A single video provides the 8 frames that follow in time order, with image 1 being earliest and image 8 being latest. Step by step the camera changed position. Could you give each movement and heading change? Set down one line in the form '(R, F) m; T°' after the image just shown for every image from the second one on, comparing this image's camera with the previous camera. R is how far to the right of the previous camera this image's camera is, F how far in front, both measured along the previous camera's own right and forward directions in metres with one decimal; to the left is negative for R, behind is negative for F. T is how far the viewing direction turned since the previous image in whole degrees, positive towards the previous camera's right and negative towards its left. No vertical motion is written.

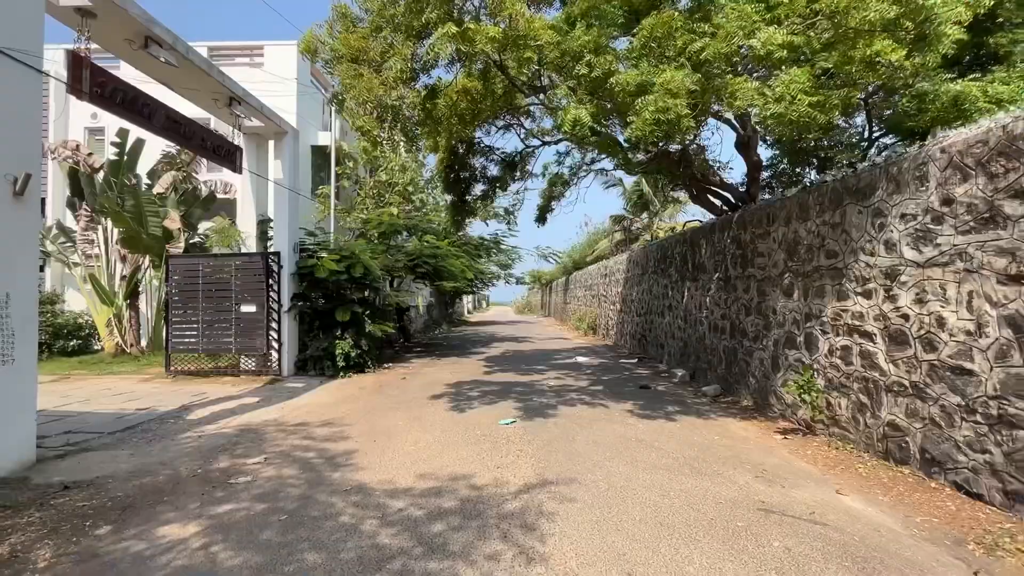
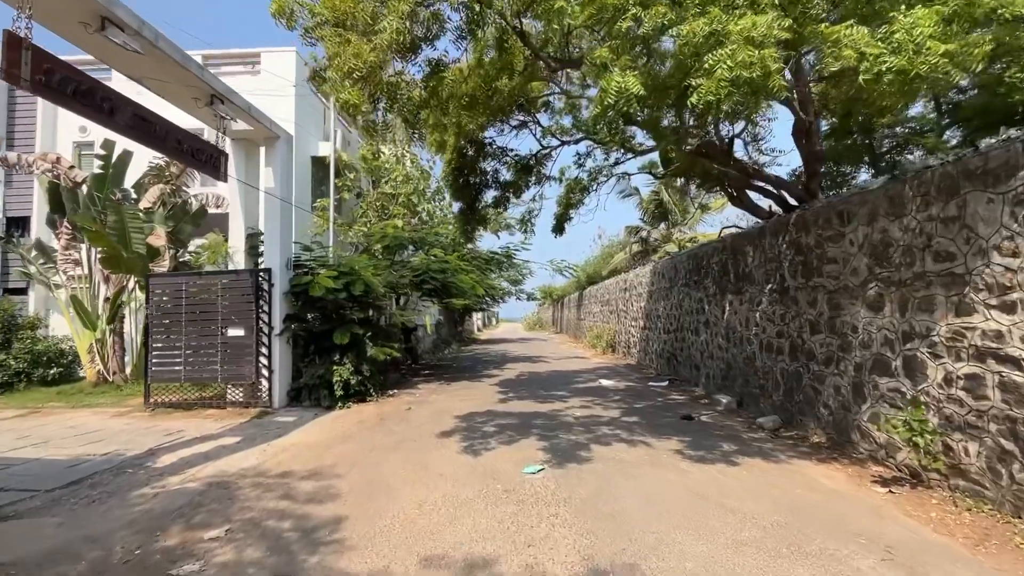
(-0.2, +1.2) m; -1°
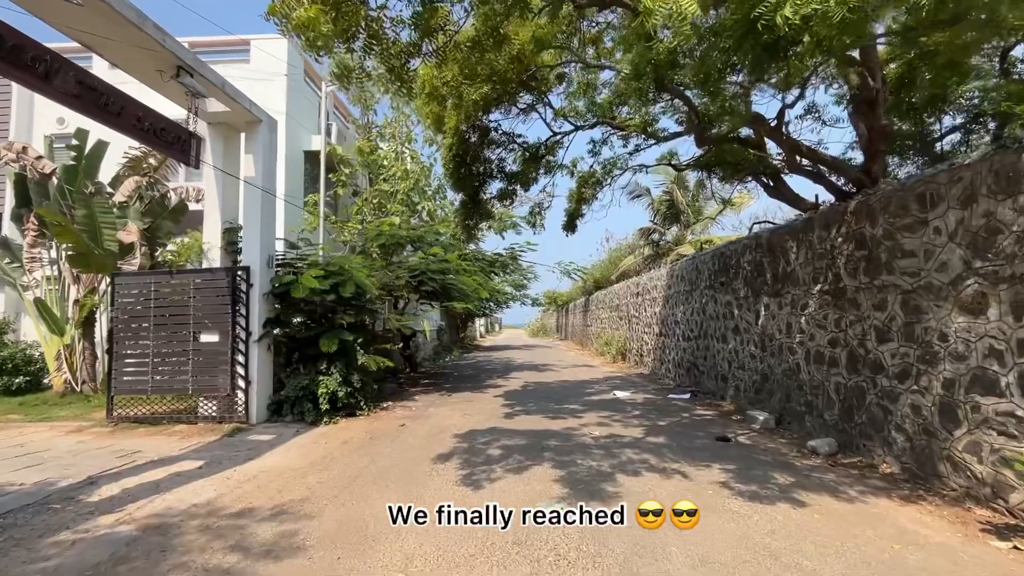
(-0.1, +1.1) m; 0°
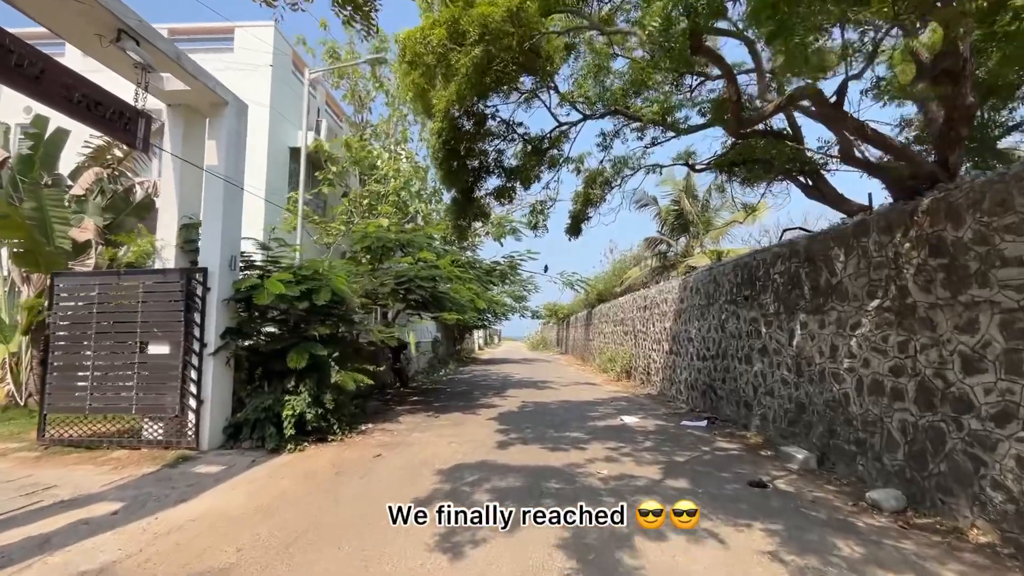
(+0.1, +1.2) m; 0°
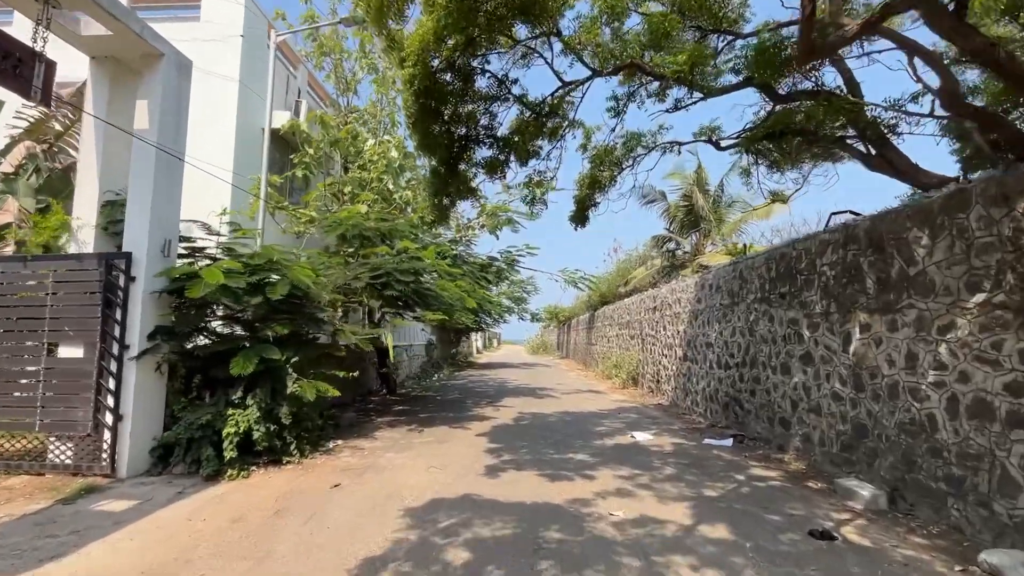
(+0.1, +1.4) m; 0°
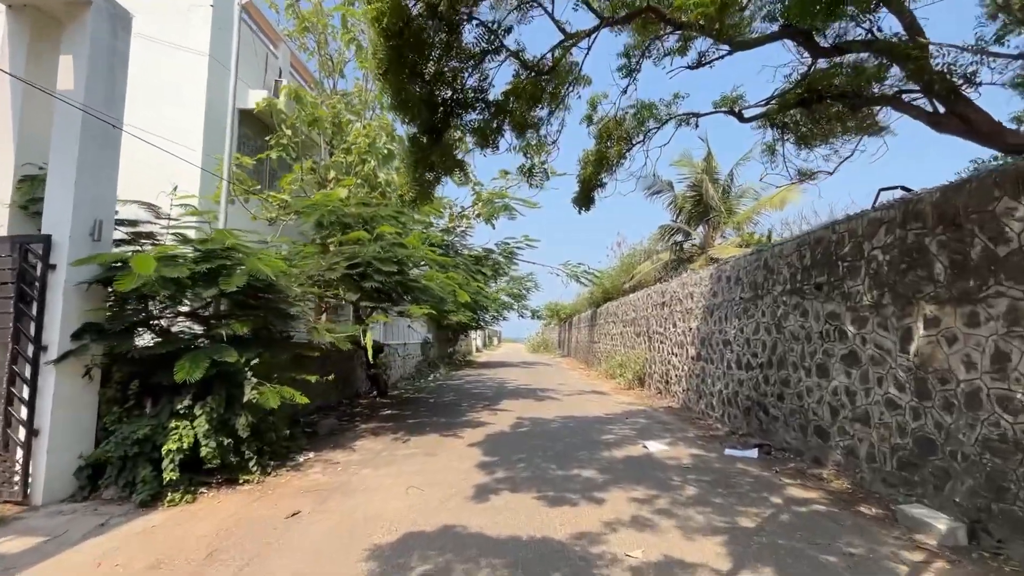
(+0.1, +1.0) m; 0°
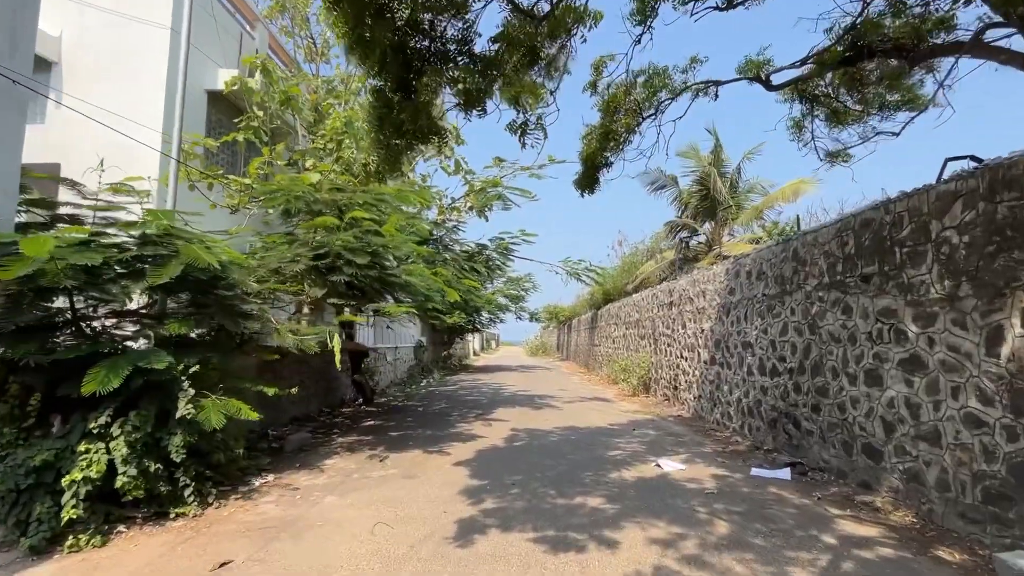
(+0.1, +1.0) m; 0°
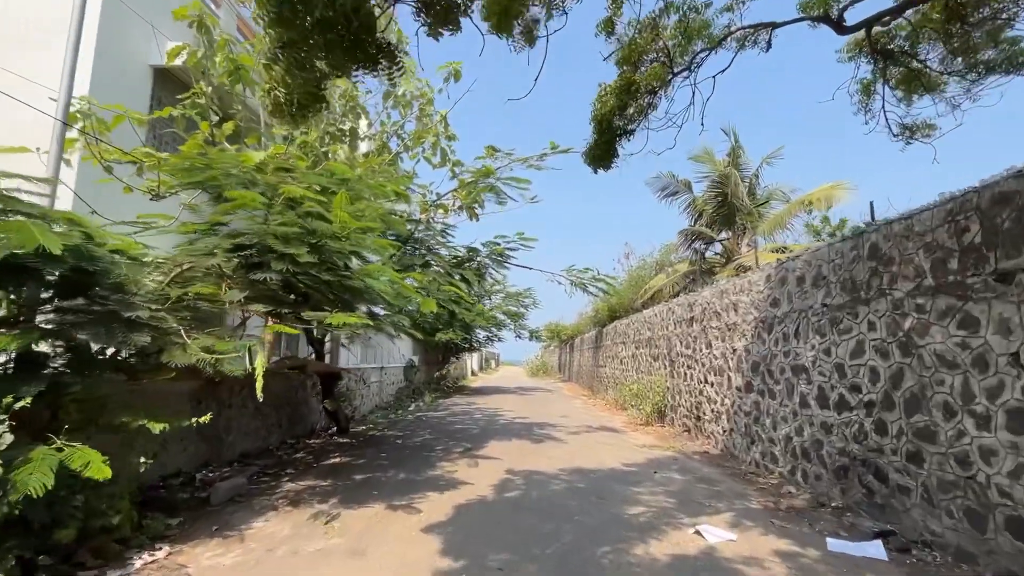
(+0.1, +1.7) m; 0°
